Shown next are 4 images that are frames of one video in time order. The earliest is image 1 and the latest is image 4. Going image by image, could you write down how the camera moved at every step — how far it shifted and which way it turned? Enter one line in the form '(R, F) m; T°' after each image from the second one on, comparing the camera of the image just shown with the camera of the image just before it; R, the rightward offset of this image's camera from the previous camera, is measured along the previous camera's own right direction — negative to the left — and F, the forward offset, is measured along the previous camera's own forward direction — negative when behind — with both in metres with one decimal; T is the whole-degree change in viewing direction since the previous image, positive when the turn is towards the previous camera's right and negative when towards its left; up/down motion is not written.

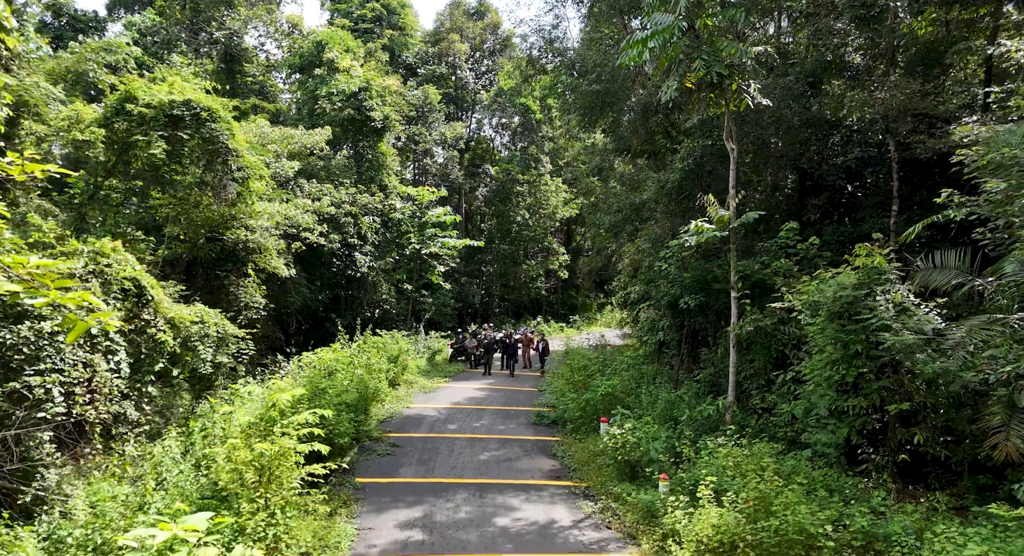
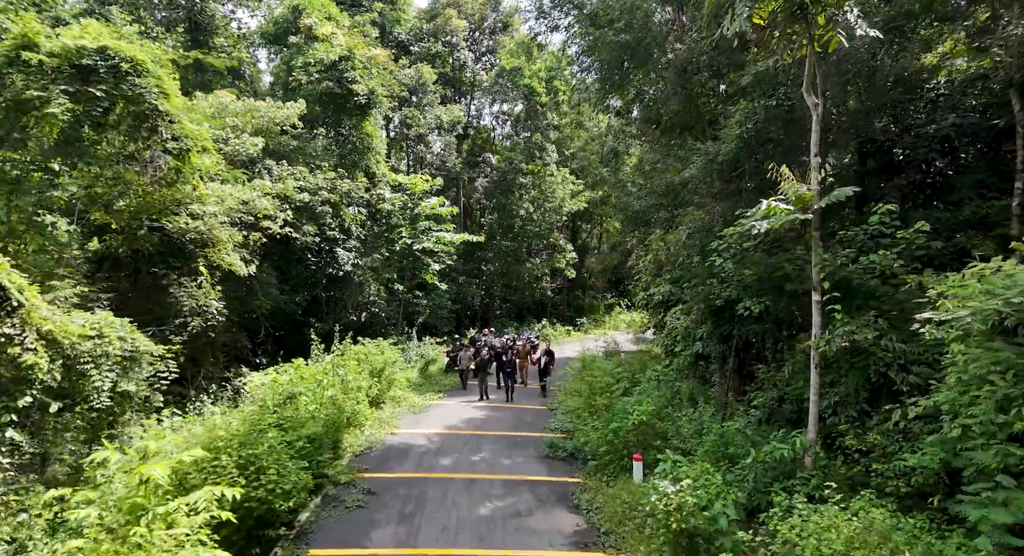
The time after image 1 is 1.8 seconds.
(-0.1, +2.7) m; 0°
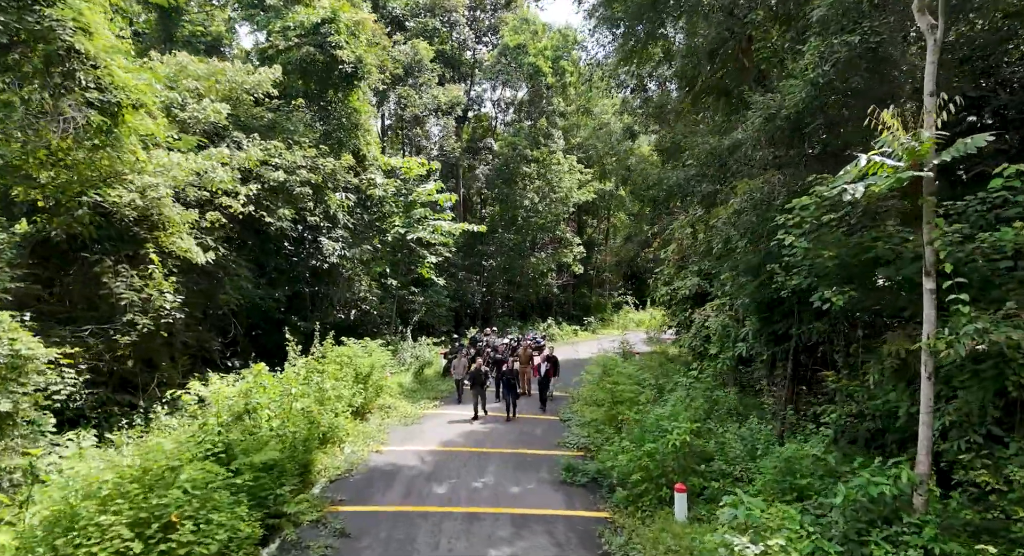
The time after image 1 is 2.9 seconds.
(-0.1, +2.0) m; 0°
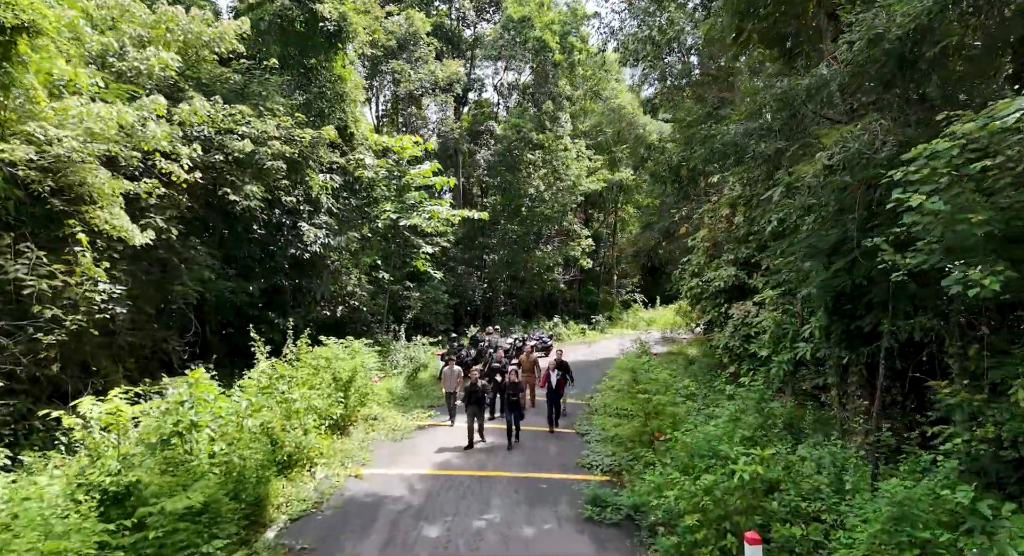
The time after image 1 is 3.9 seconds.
(-0.1, +2.0) m; 0°
